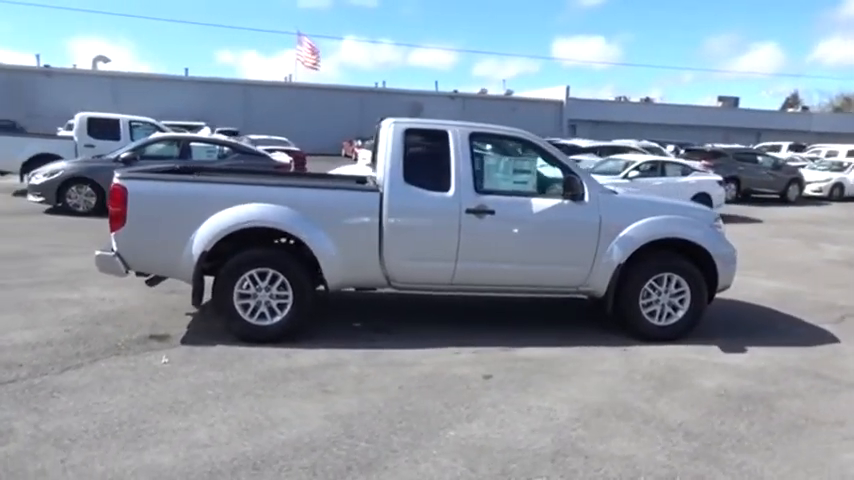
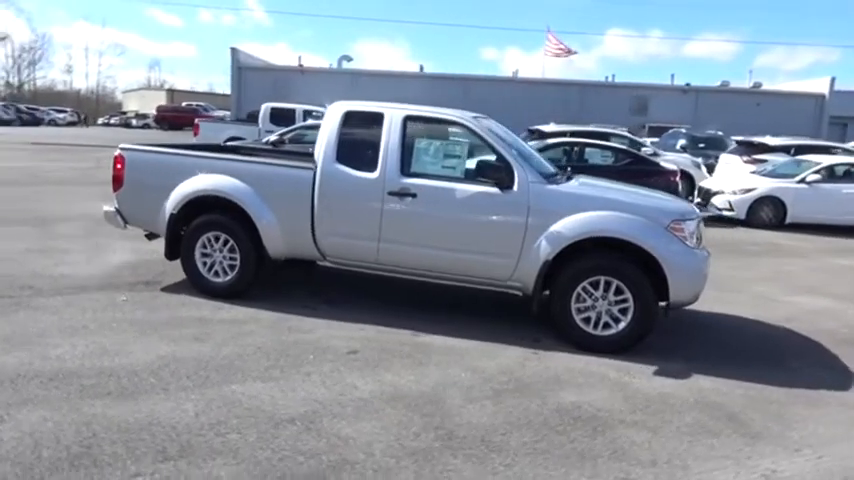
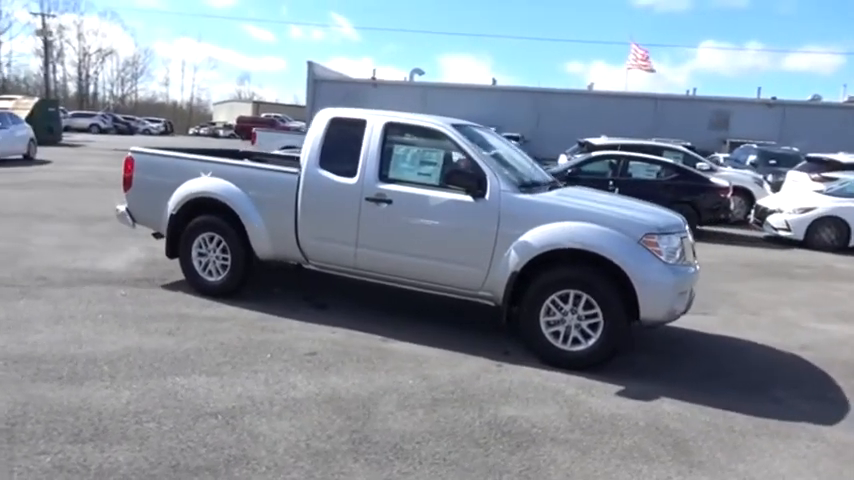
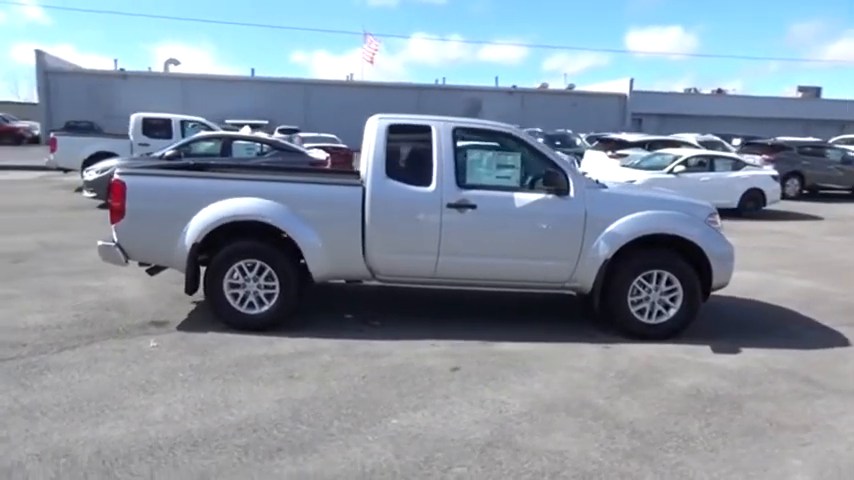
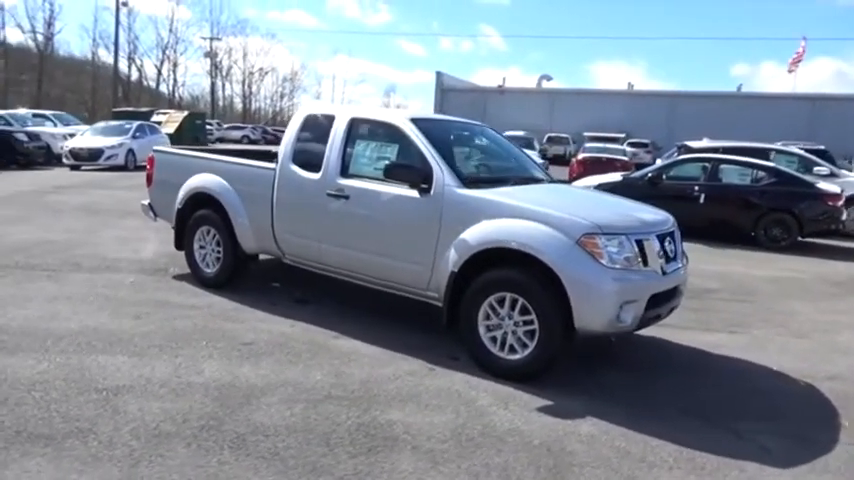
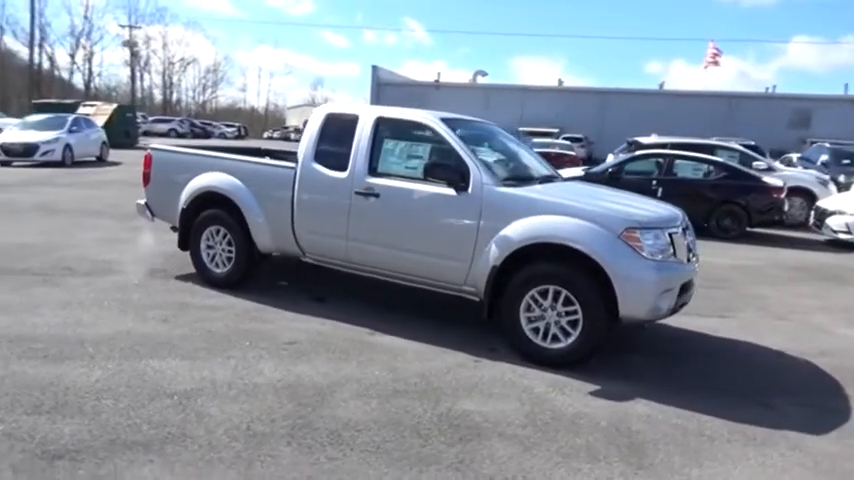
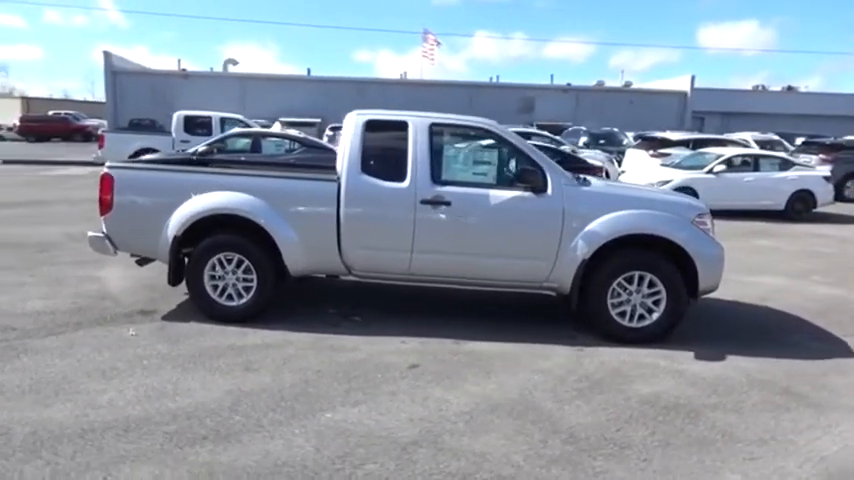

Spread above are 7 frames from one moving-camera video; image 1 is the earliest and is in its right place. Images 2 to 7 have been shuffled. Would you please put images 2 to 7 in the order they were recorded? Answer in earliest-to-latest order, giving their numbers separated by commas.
4, 7, 2, 3, 6, 5
